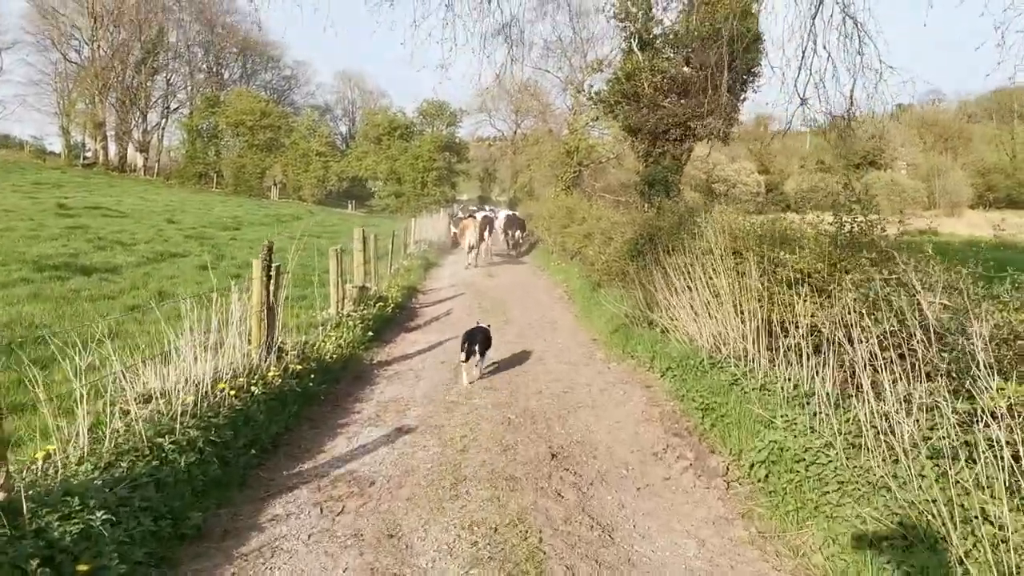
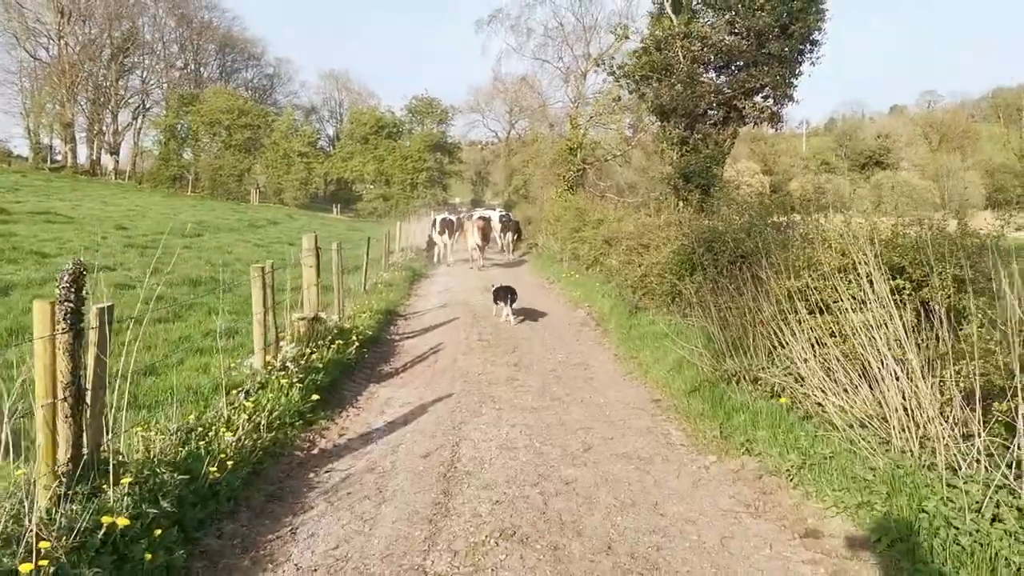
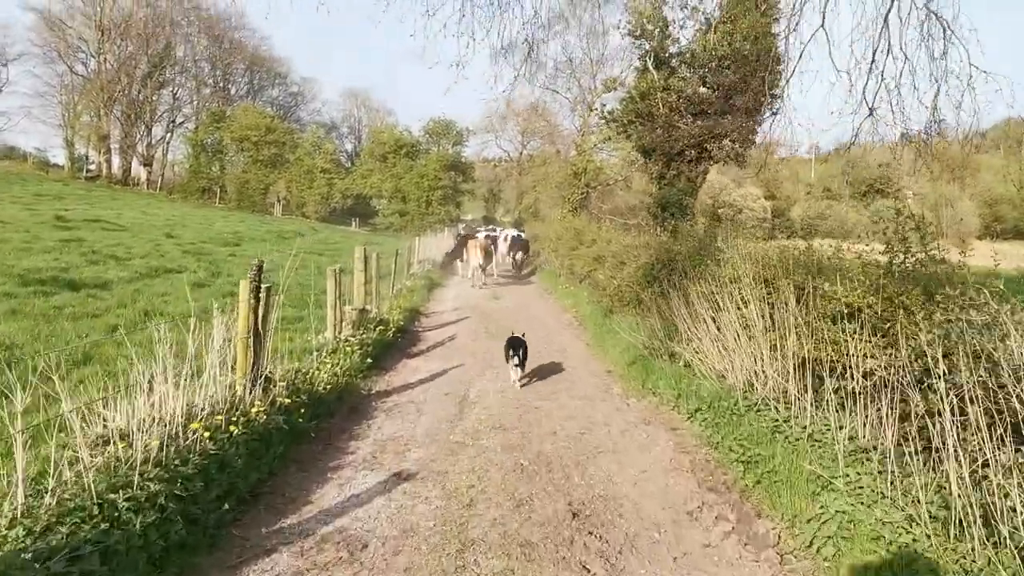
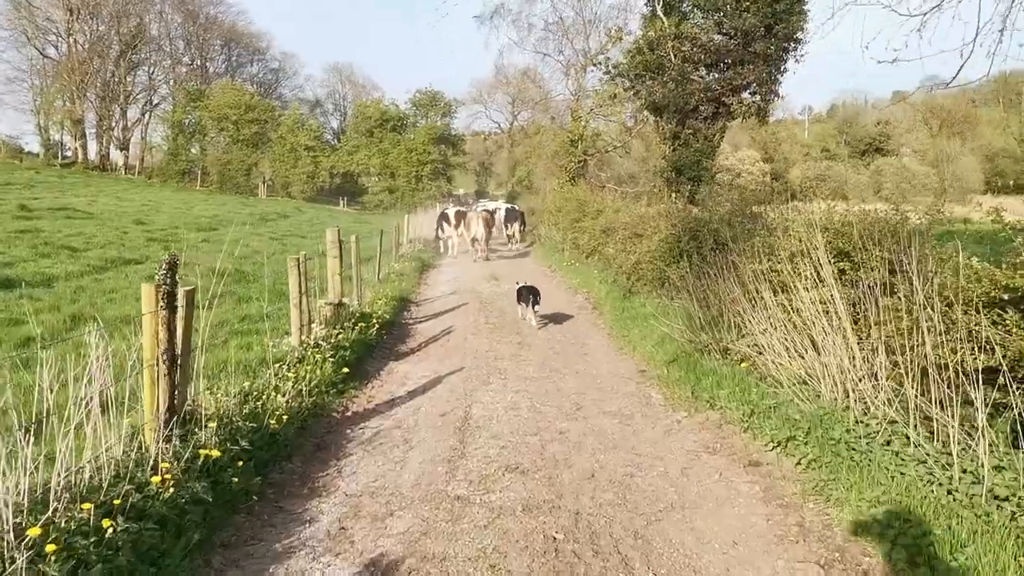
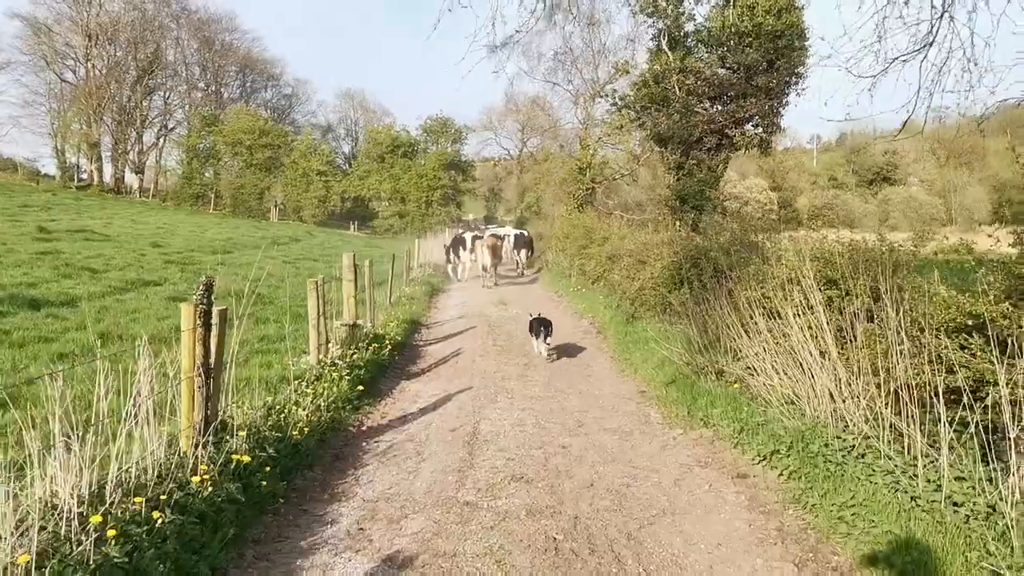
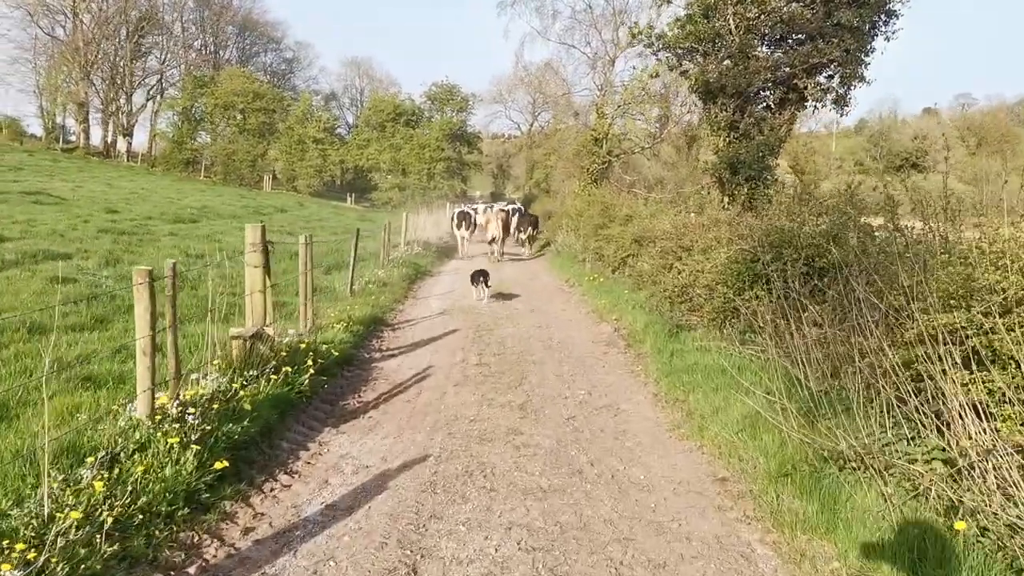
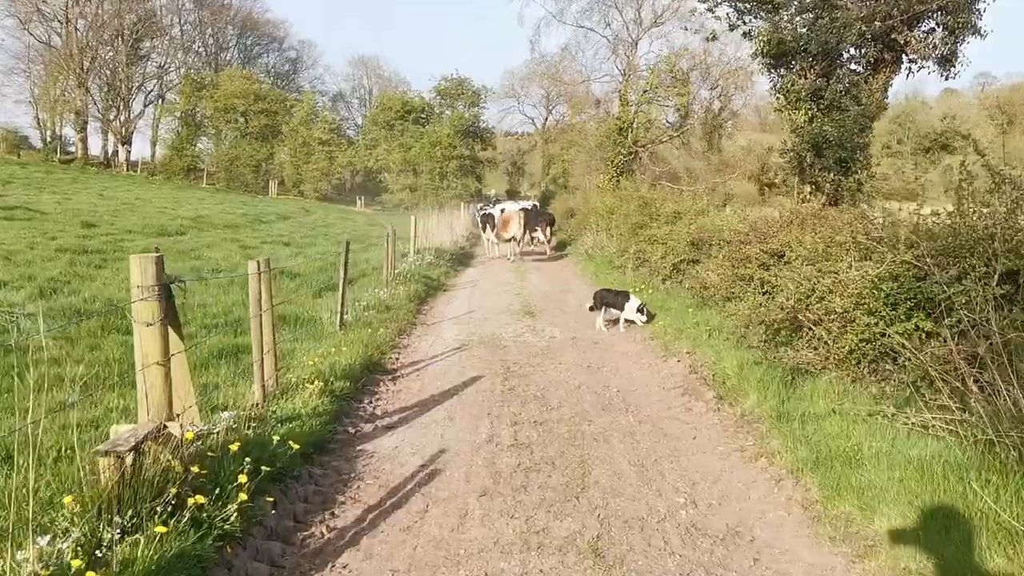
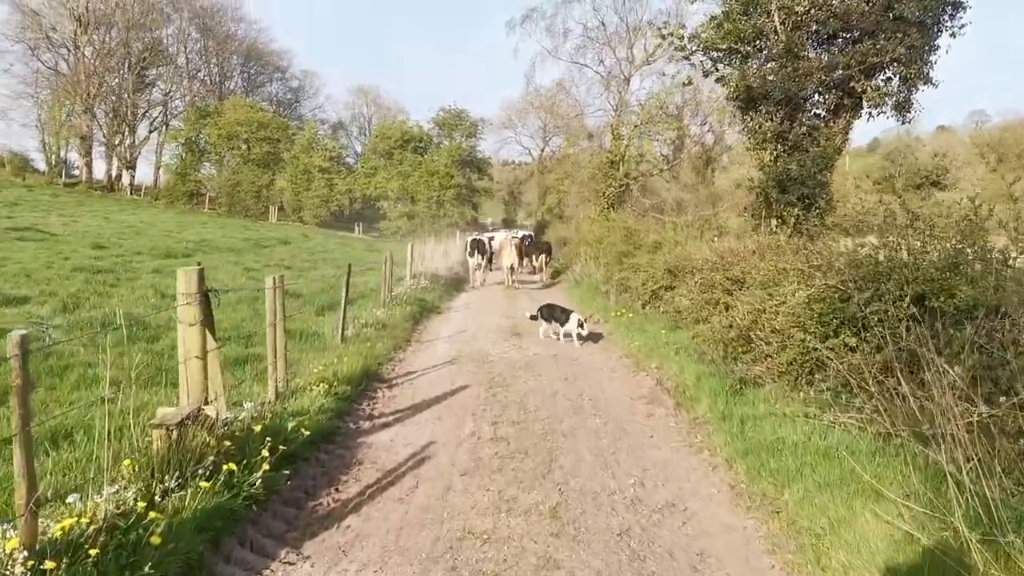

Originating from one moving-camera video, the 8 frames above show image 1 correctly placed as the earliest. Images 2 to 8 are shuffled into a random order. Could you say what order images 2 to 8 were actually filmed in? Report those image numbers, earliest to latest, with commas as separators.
3, 5, 4, 2, 6, 8, 7
